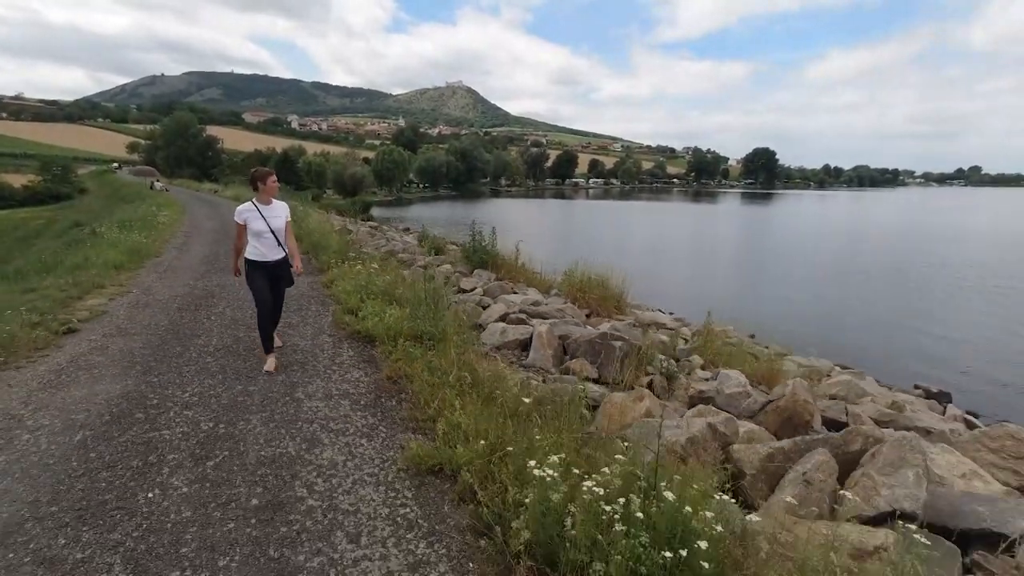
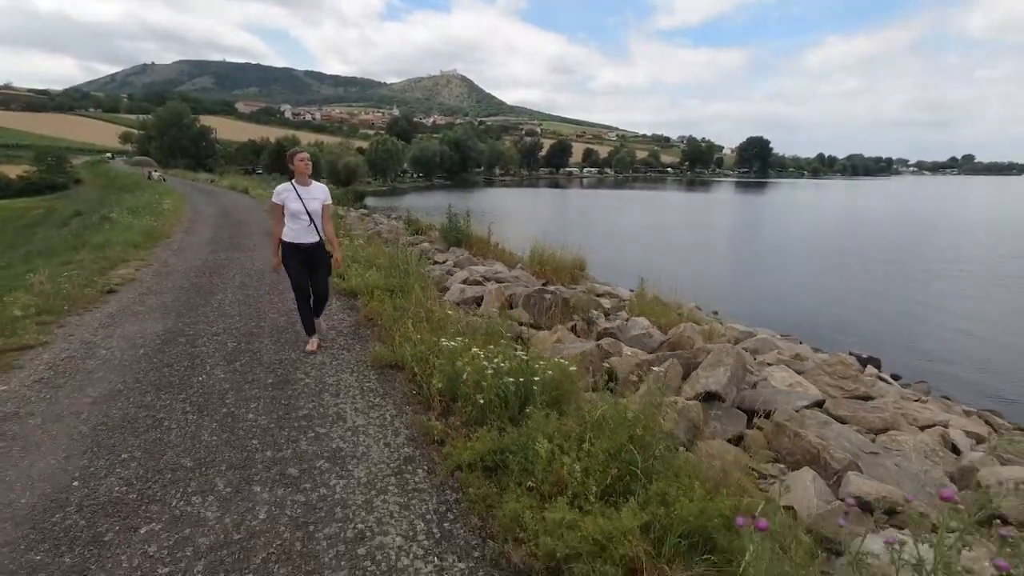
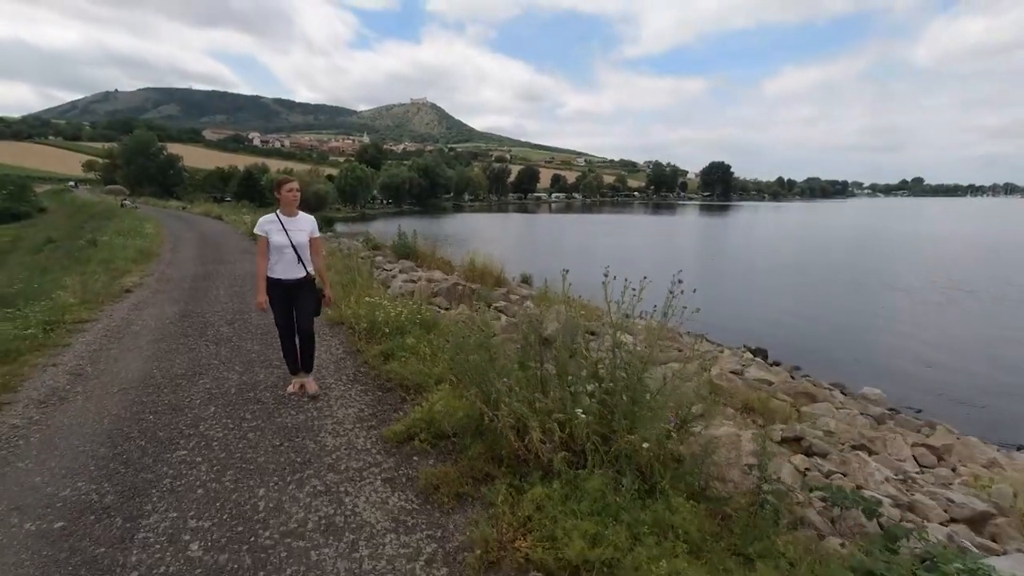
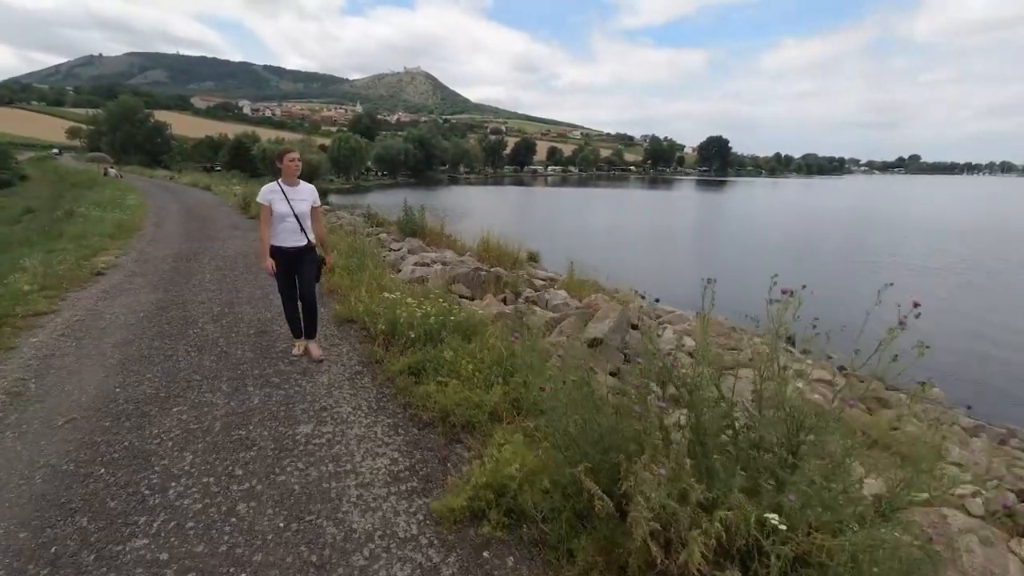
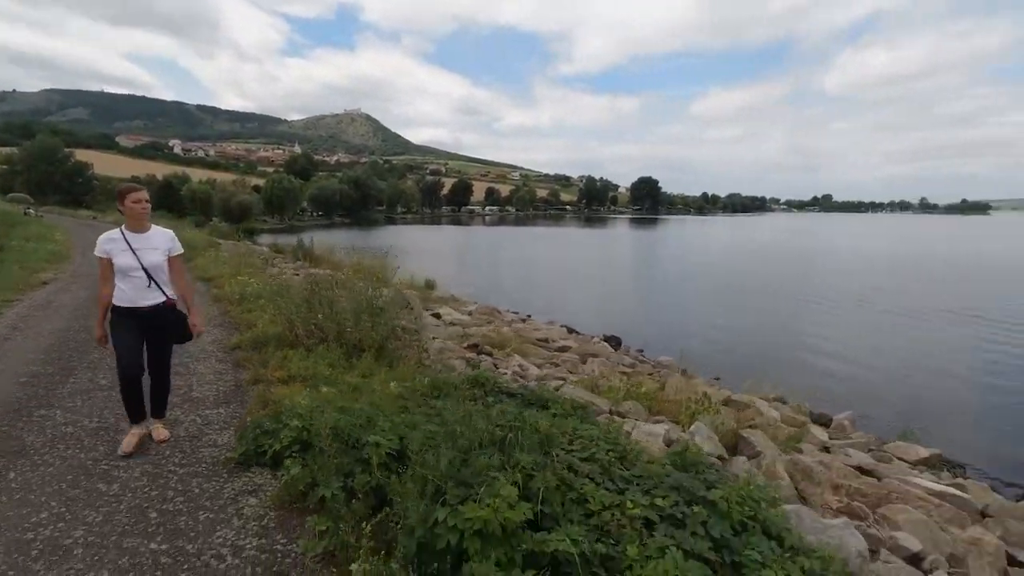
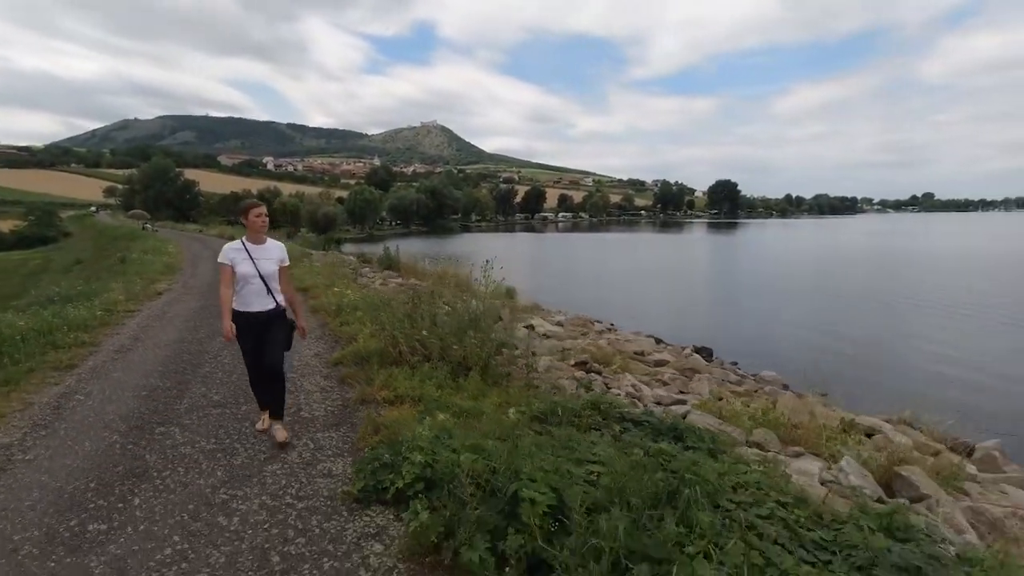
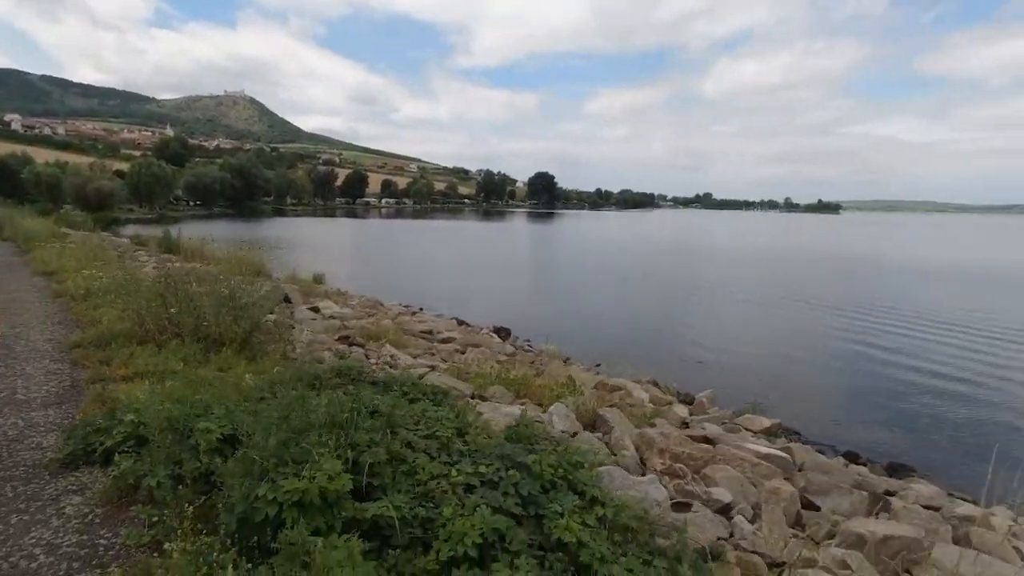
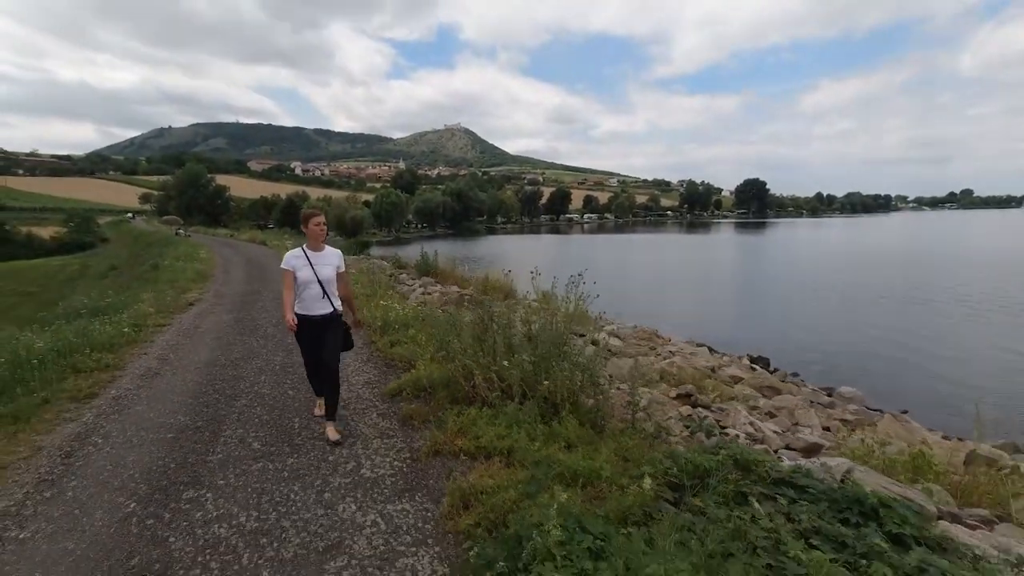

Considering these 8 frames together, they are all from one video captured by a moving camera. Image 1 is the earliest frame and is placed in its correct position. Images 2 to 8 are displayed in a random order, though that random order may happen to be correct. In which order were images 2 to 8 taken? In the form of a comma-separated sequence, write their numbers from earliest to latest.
2, 4, 3, 8, 6, 5, 7
